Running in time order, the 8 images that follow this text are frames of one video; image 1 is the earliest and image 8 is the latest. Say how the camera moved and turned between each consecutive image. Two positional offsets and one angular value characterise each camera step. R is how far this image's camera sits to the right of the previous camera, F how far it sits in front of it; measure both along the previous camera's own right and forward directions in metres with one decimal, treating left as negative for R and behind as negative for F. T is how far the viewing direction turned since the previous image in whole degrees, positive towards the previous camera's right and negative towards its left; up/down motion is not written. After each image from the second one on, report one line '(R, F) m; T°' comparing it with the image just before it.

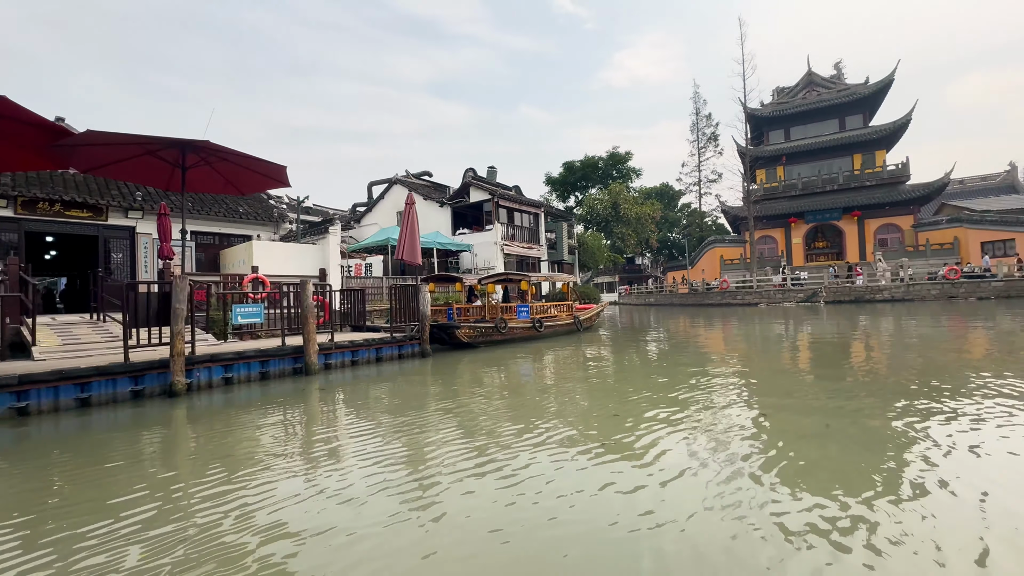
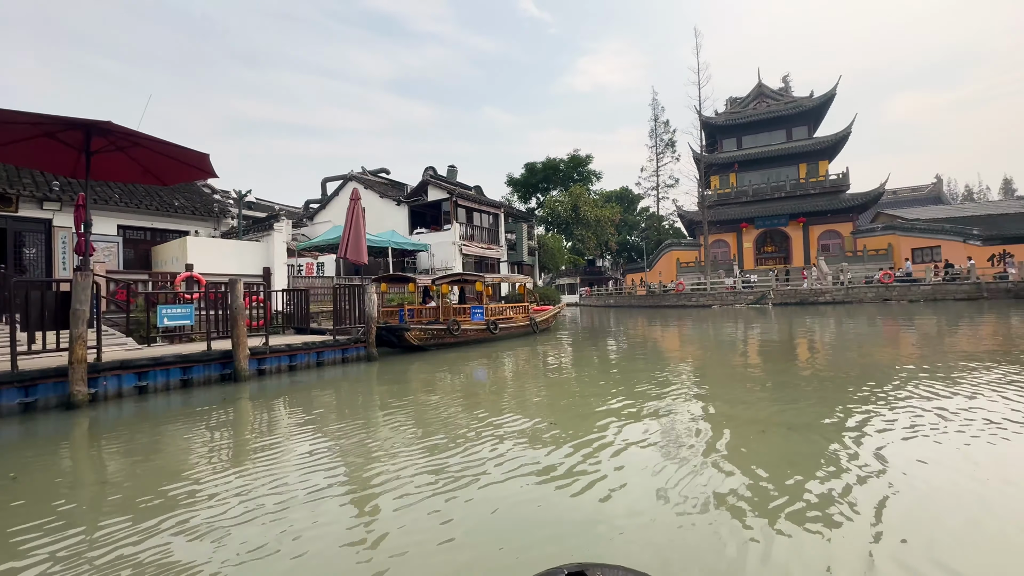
(+0.2, +0.2) m; +5°
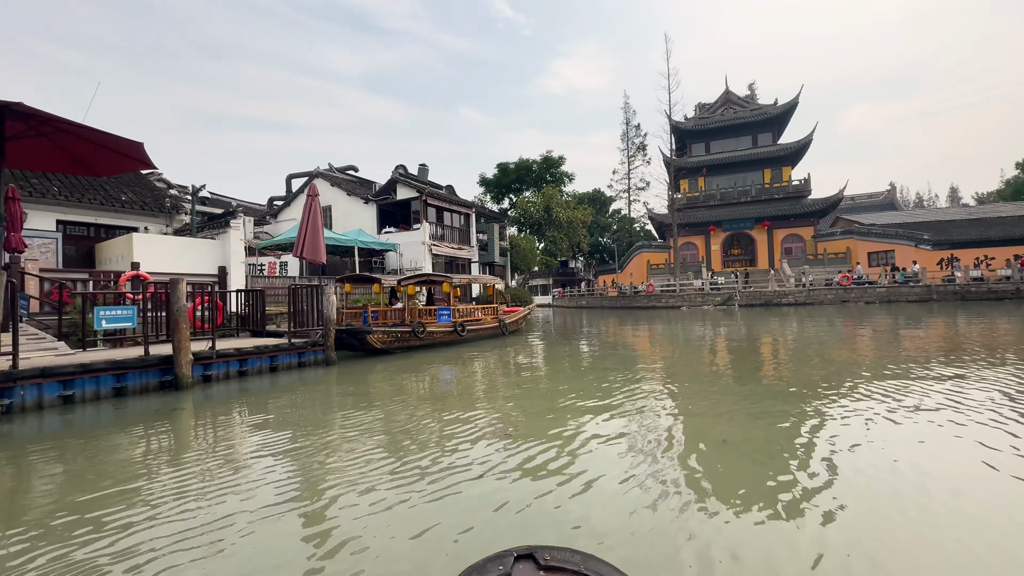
(+0.1, +0.2) m; +3°
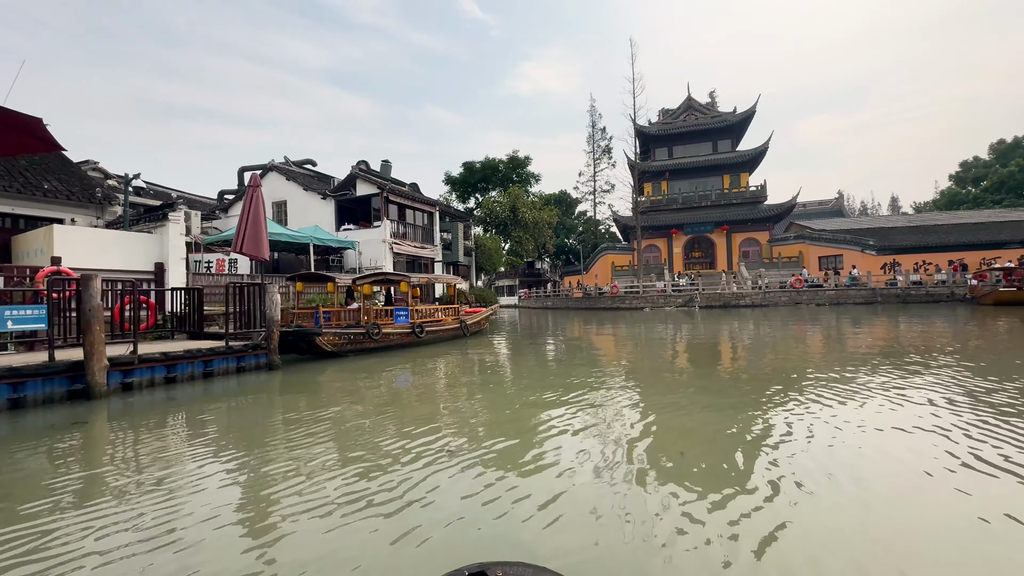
(+0.1, +0.3) m; +4°
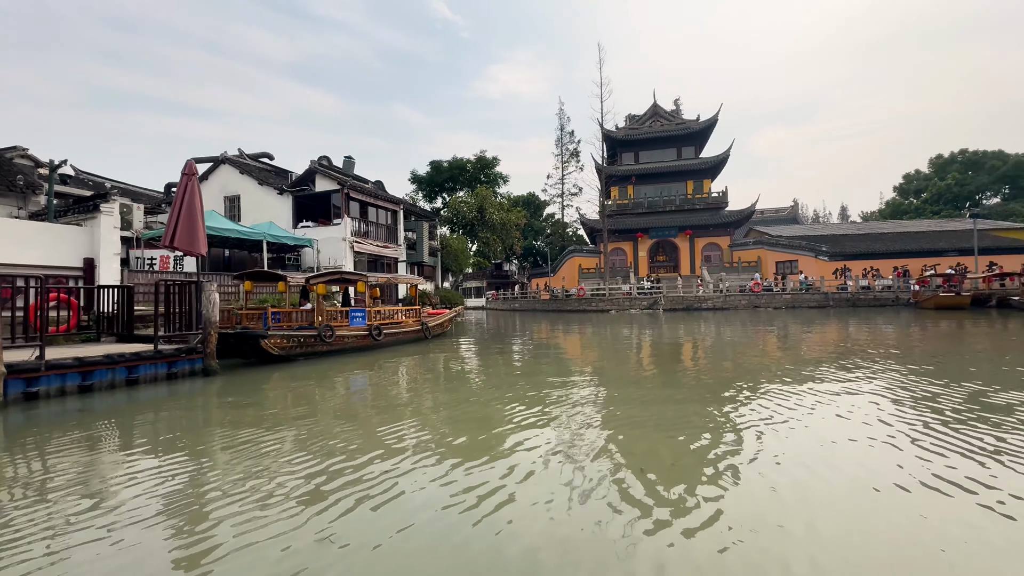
(+0.1, +0.3) m; +4°
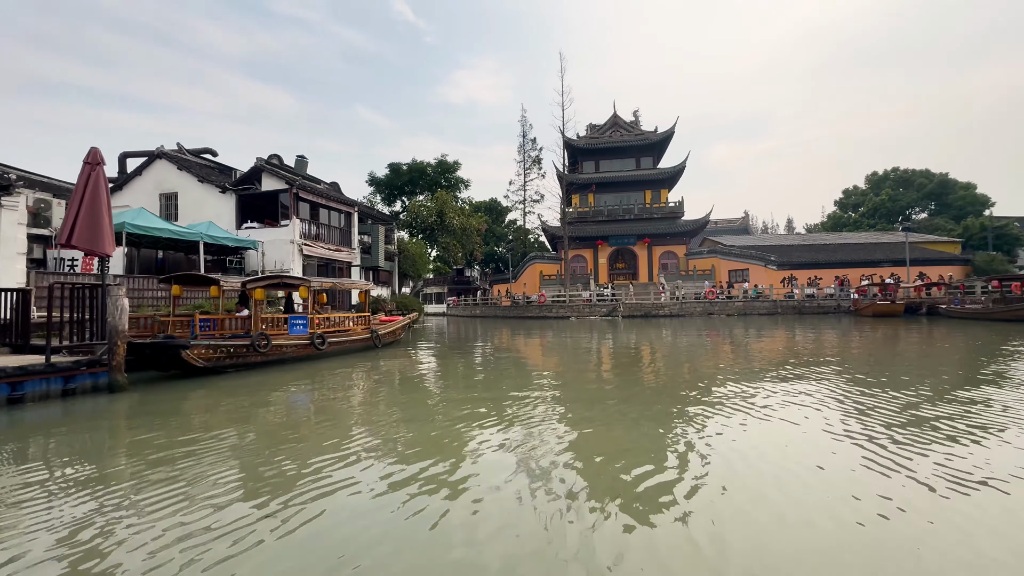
(+0.1, +0.4) m; +5°
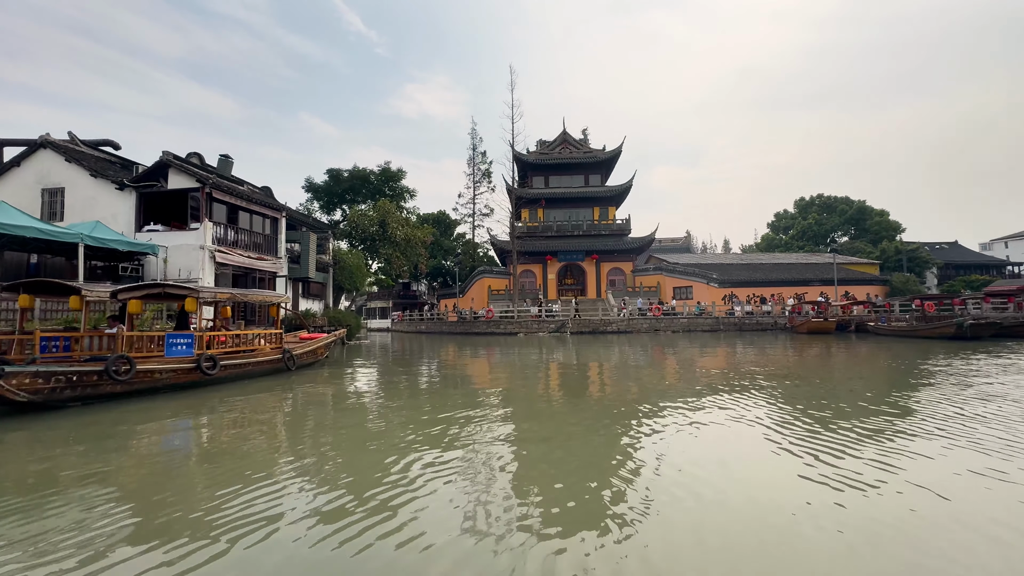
(+0.2, +1.1) m; +6°
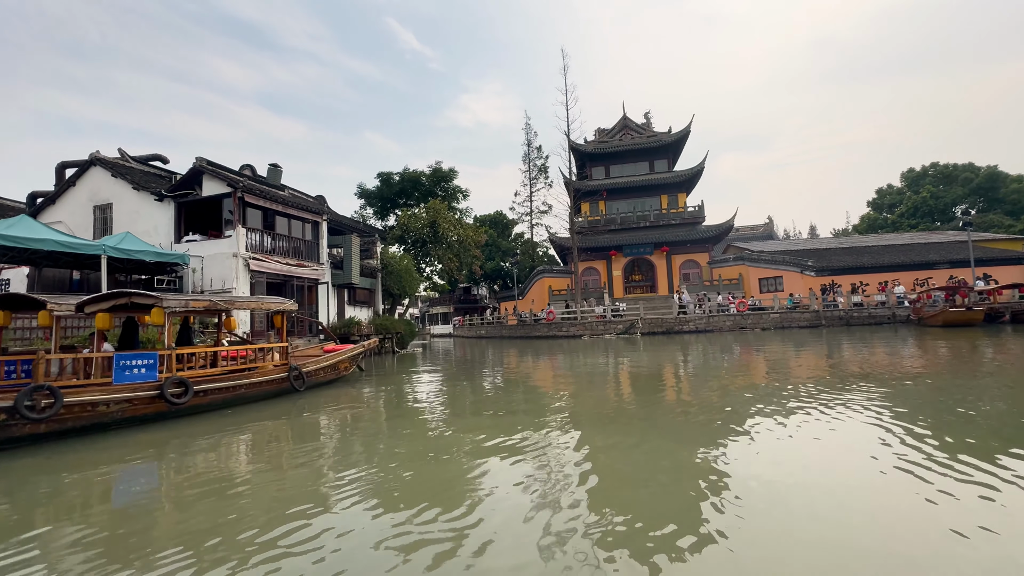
(+0.2, +1.9) m; -8°
